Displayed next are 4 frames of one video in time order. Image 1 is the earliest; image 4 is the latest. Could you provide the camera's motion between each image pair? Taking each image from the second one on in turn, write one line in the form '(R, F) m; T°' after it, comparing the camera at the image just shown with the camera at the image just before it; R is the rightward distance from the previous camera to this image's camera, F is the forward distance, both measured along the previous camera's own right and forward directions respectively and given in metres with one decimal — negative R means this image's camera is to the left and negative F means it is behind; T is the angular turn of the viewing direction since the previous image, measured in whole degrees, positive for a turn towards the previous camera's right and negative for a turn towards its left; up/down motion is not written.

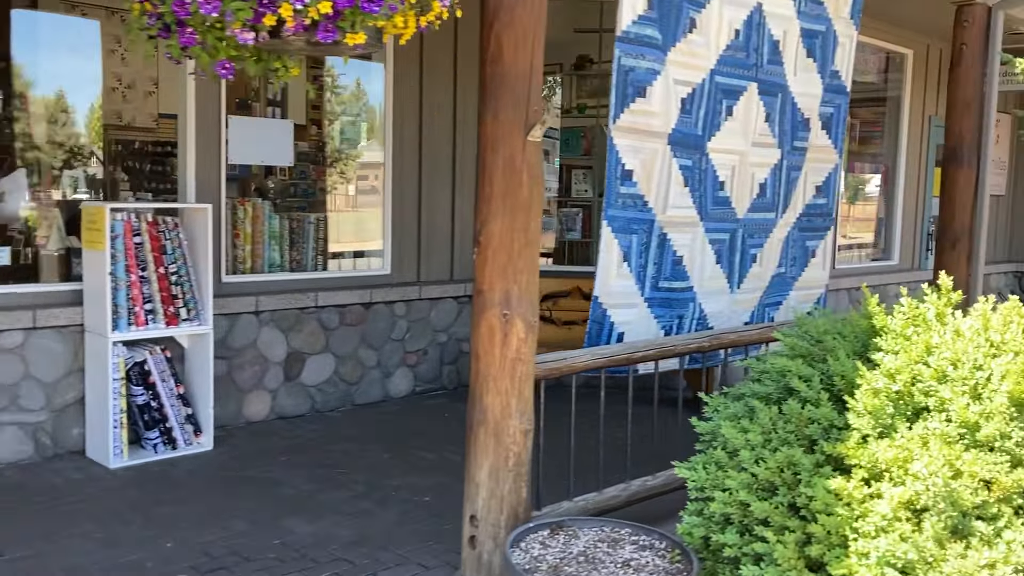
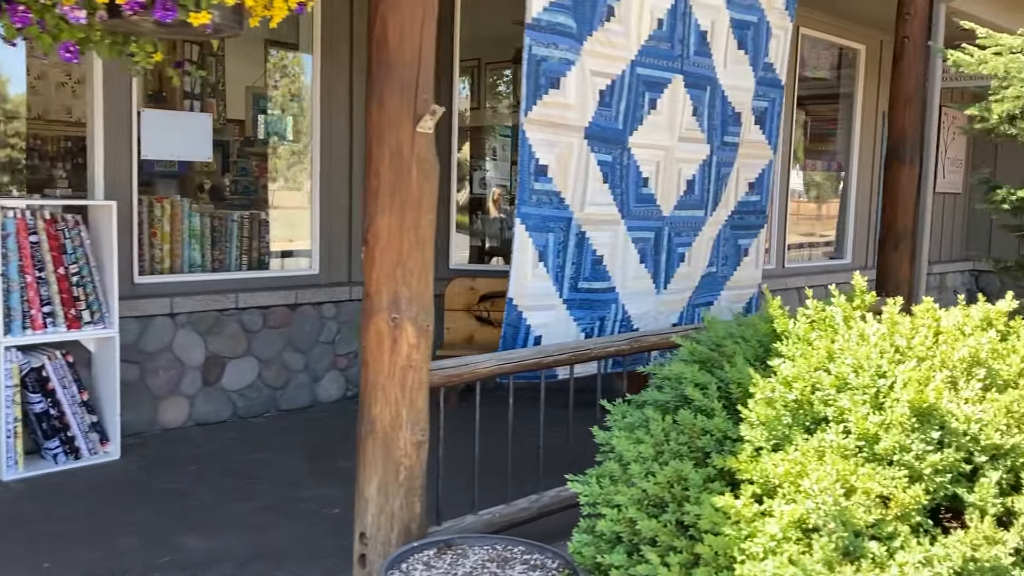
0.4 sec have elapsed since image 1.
(+0.3, +0.2) m; +1°
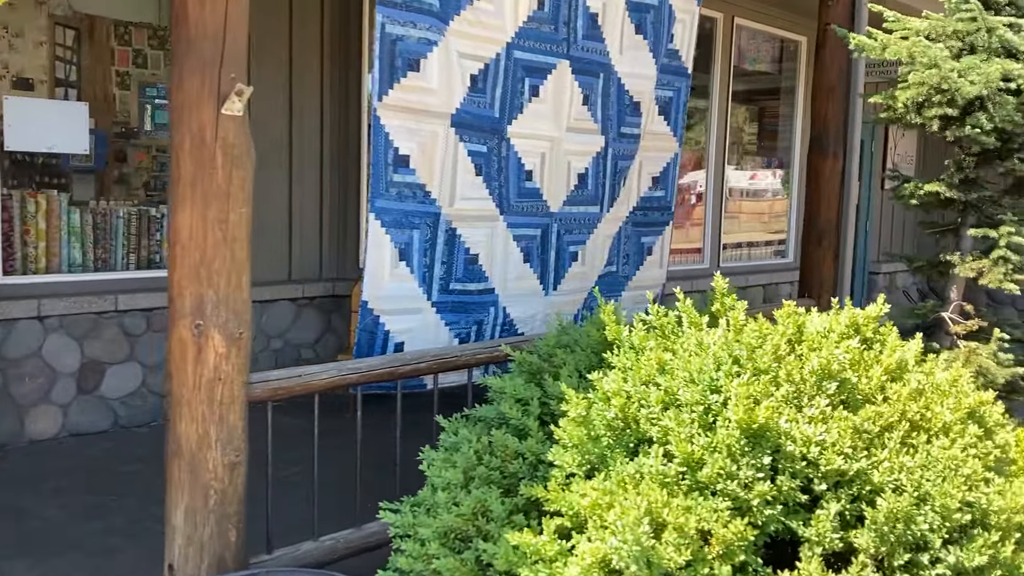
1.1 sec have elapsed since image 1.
(+0.4, +0.3) m; +1°
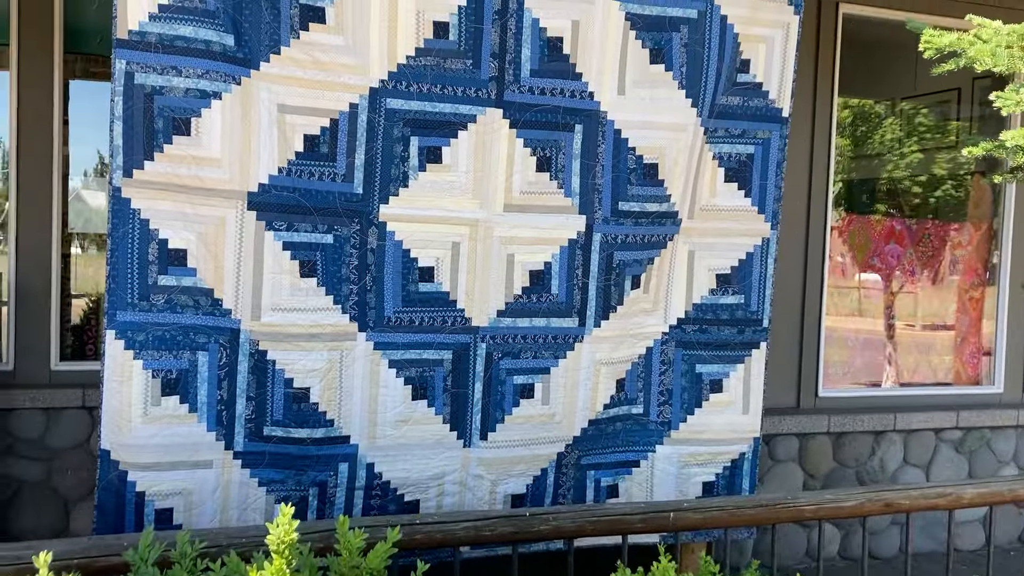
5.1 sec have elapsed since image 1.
(+1.4, +1.5) m; -27°
